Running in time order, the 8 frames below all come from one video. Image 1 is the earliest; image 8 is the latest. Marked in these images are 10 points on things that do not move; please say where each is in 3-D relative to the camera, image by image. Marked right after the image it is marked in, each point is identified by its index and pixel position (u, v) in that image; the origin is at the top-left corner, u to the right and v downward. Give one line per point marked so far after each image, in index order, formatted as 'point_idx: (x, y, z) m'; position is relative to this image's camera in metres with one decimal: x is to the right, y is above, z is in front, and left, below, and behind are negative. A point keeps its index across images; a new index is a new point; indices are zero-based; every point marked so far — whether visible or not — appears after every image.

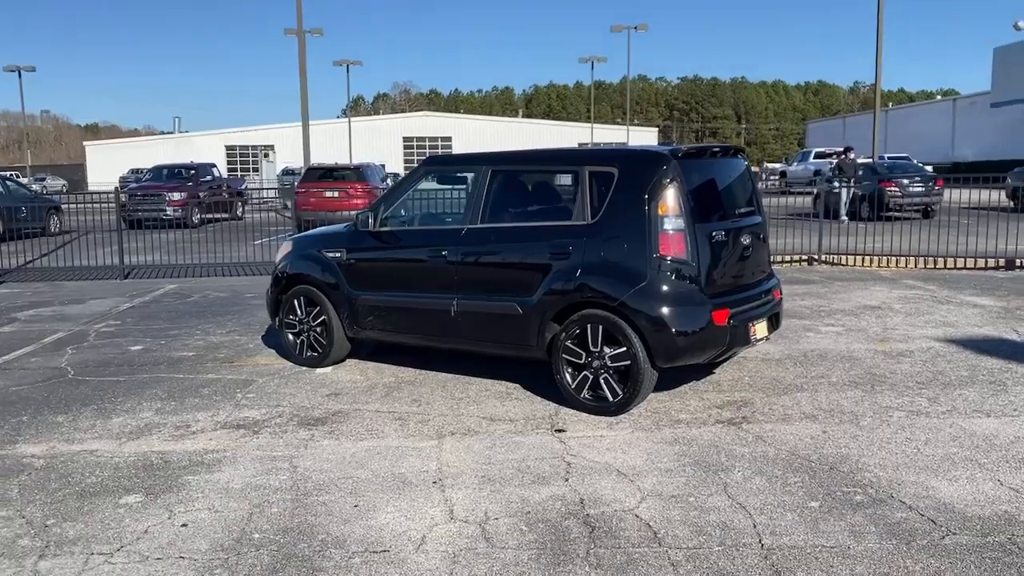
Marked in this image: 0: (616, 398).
0: (+0.7, -0.7, +5.7) m
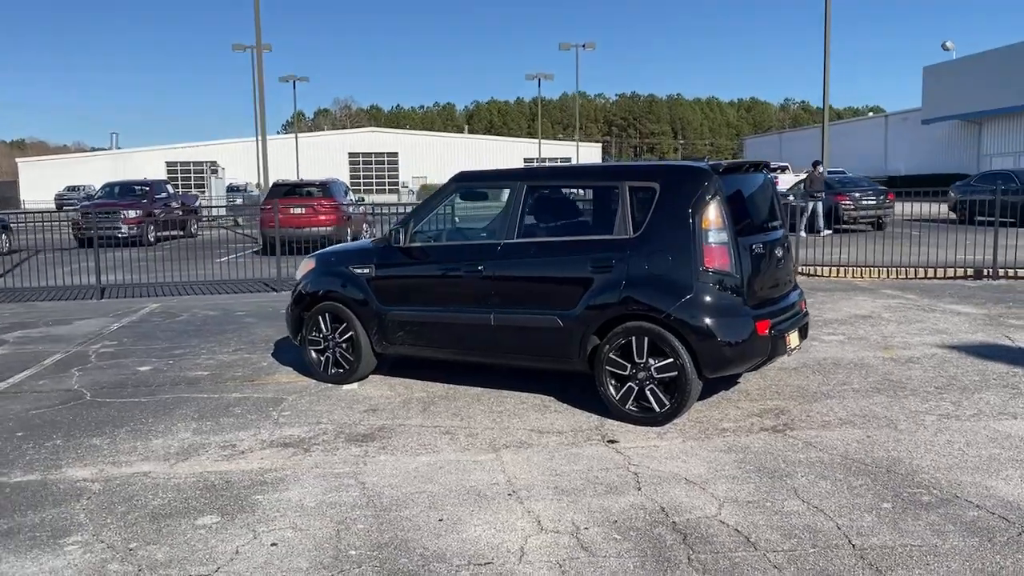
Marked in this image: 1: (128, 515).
0: (+1.0, -0.8, +5.8) m
1: (-2.0, -1.2, +4.6) m
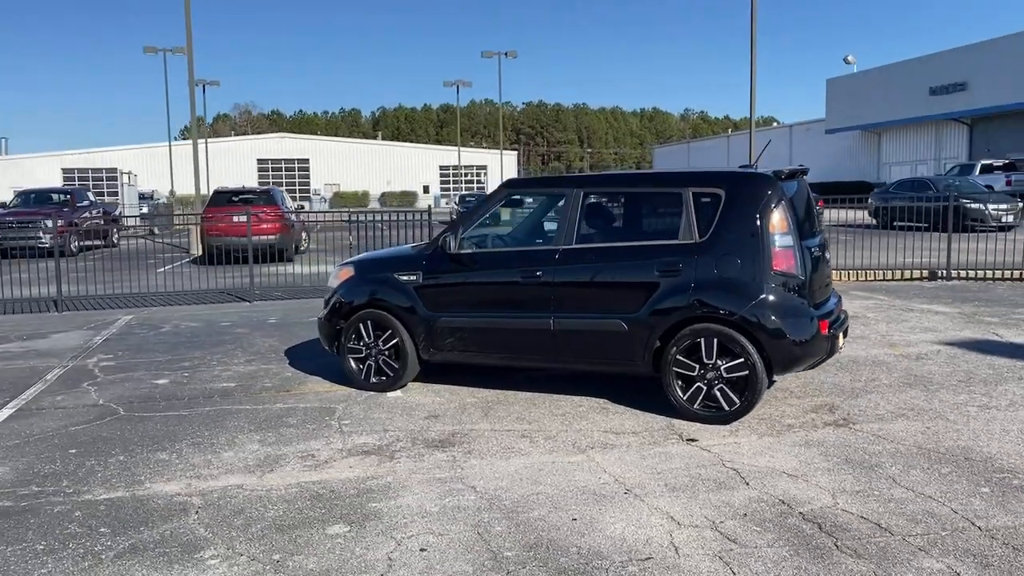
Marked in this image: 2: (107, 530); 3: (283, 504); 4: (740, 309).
0: (+1.5, -0.8, +6.0) m
1: (-1.3, -1.2, +4.5) m
2: (-2.0, -1.2, +4.5) m
3: (-1.2, -1.2, +4.8) m
4: (+1.5, -0.1, +6.0) m
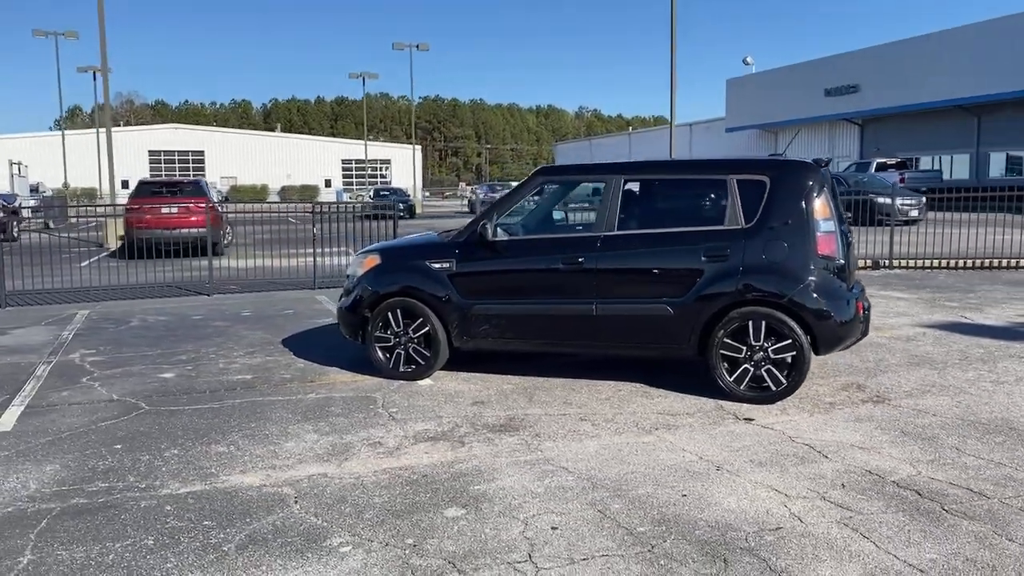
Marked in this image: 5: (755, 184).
0: (+1.9, -0.7, +6.3) m
1: (-0.7, -1.1, +4.4) m
2: (-1.4, -1.2, +4.3) m
3: (-0.7, -1.1, +4.7) m
4: (+1.9, 0.0, +6.2) m
5: (+1.8, +0.7, +6.4) m
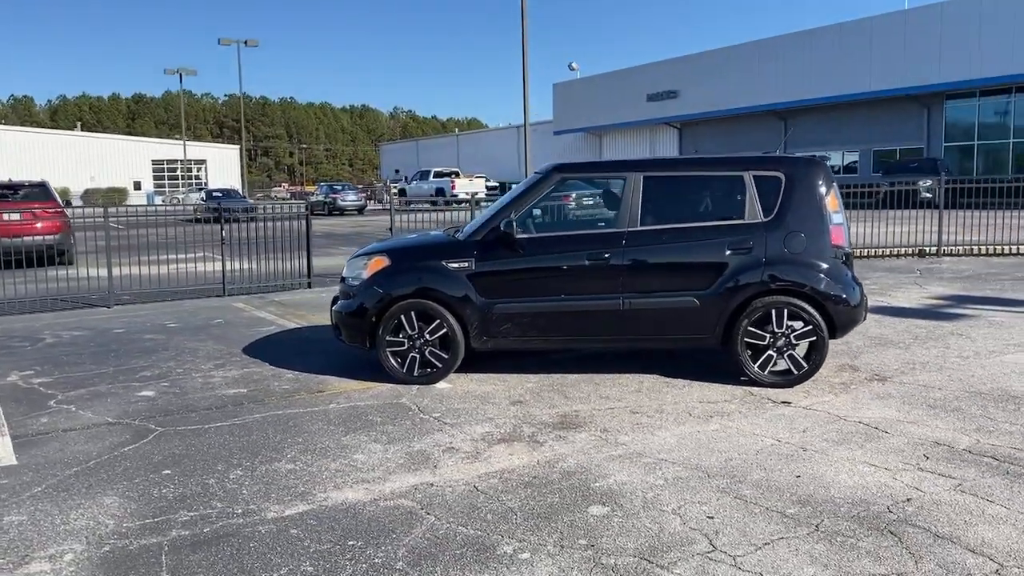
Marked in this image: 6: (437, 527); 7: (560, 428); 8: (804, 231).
0: (+2.2, -0.6, +6.6) m
1: (0.0, -1.1, +4.3) m
2: (-0.7, -1.2, +4.1) m
3: (0.0, -1.1, +4.6) m
4: (+2.2, +0.1, +6.6) m
5: (+2.0, +0.8, +6.7) m
6: (-0.4, -1.1, +4.2) m
7: (+0.3, -0.9, +5.8) m
8: (+2.2, +0.4, +6.6) m
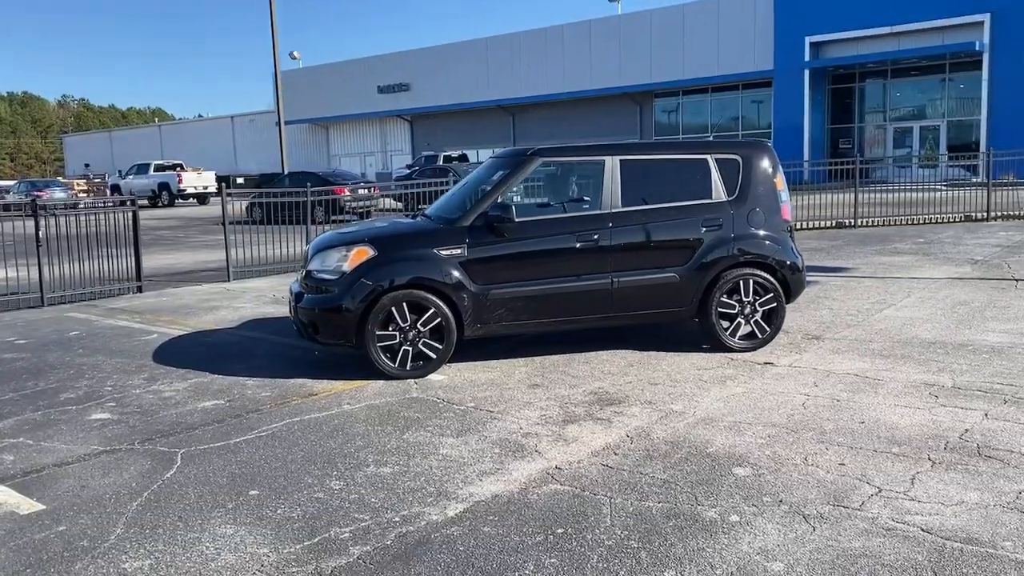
0: (+2.1, -0.4, +7.3) m
1: (+0.8, -1.0, +4.4) m
2: (+0.3, -1.1, +4.0) m
3: (+0.7, -1.0, +4.7) m
4: (+2.1, +0.3, +7.3) m
5: (+1.8, +1.0, +7.3) m
6: (+0.5, -1.0, +4.2) m
7: (+0.6, -0.8, +6.0) m
8: (+2.0, +0.7, +7.3) m
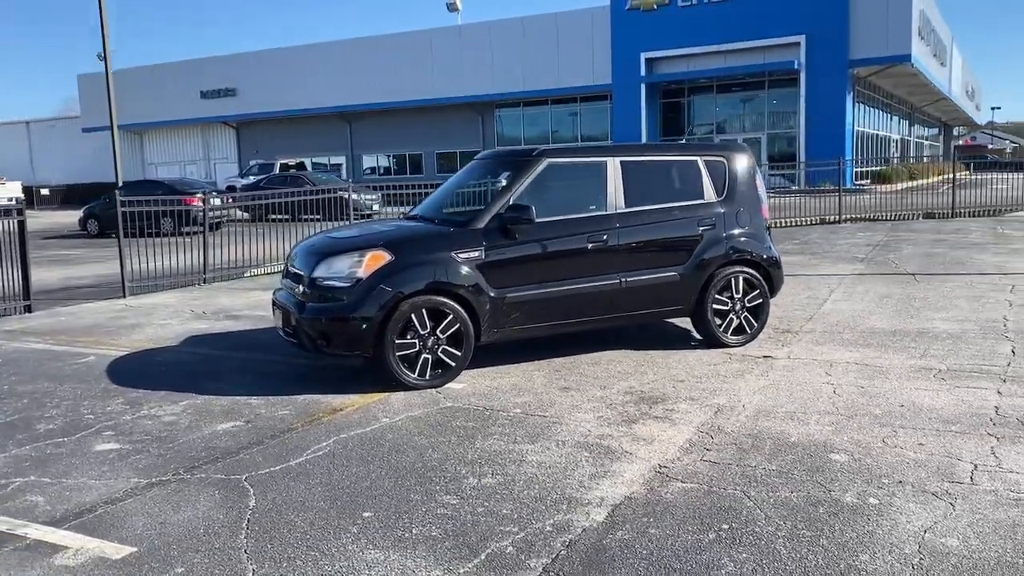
0: (+2.1, -0.4, +7.6) m
1: (+1.5, -1.0, +4.5) m
2: (+1.0, -1.1, +4.0) m
3: (+1.3, -0.9, +4.8) m
4: (+2.1, +0.3, +7.6) m
5: (+1.7, +1.1, +7.6) m
6: (+1.2, -1.0, +4.3) m
7: (+0.9, -0.8, +6.0) m
8: (+2.0, +0.7, +7.6) m
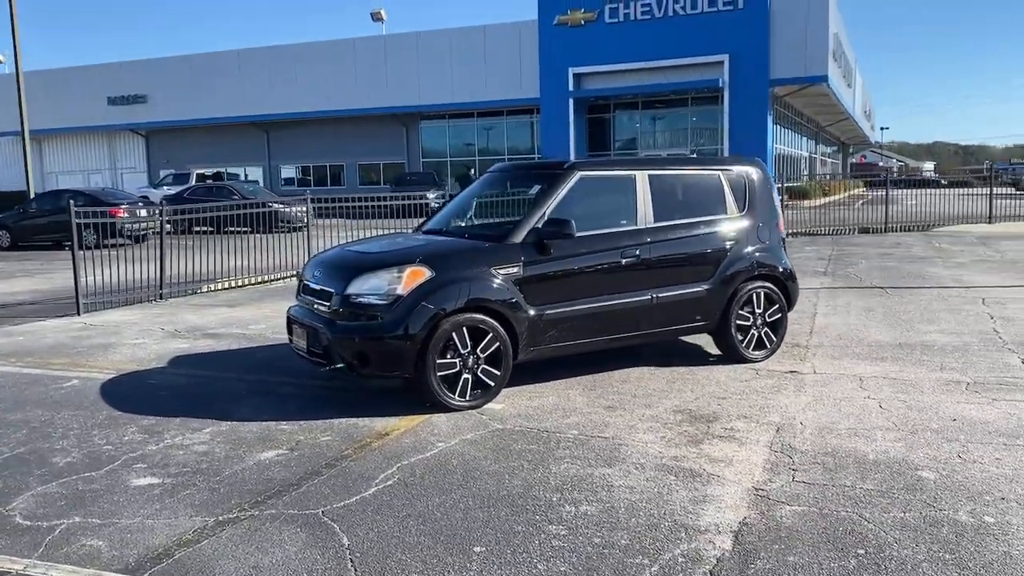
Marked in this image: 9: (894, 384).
0: (+2.2, -0.5, +7.6) m
1: (+2.0, -1.0, +4.4) m
2: (+1.5, -1.1, +3.9) m
3: (+1.7, -1.0, +4.7) m
4: (+2.2, +0.2, +7.6) m
5: (+1.9, +0.9, +7.6) m
6: (+1.7, -1.1, +4.2) m
7: (+1.3, -0.9, +5.9) m
8: (+2.2, +0.6, +7.6) m
9: (+2.9, -0.7, +6.7) m
